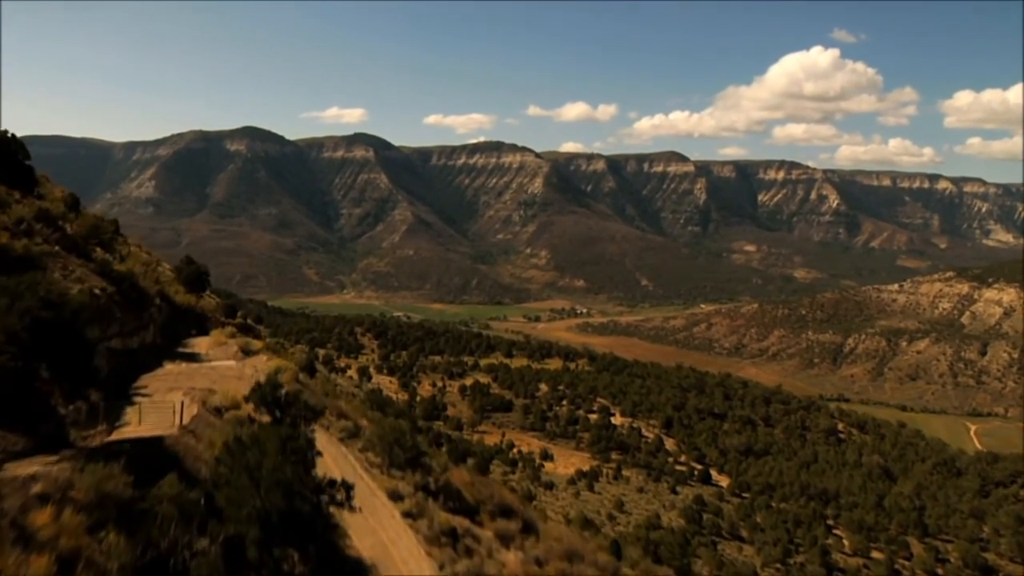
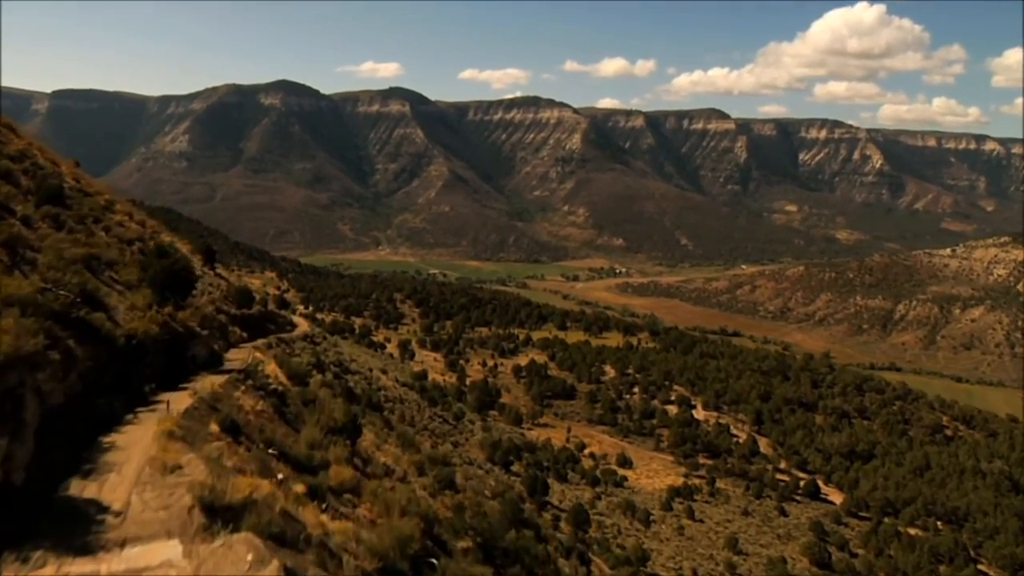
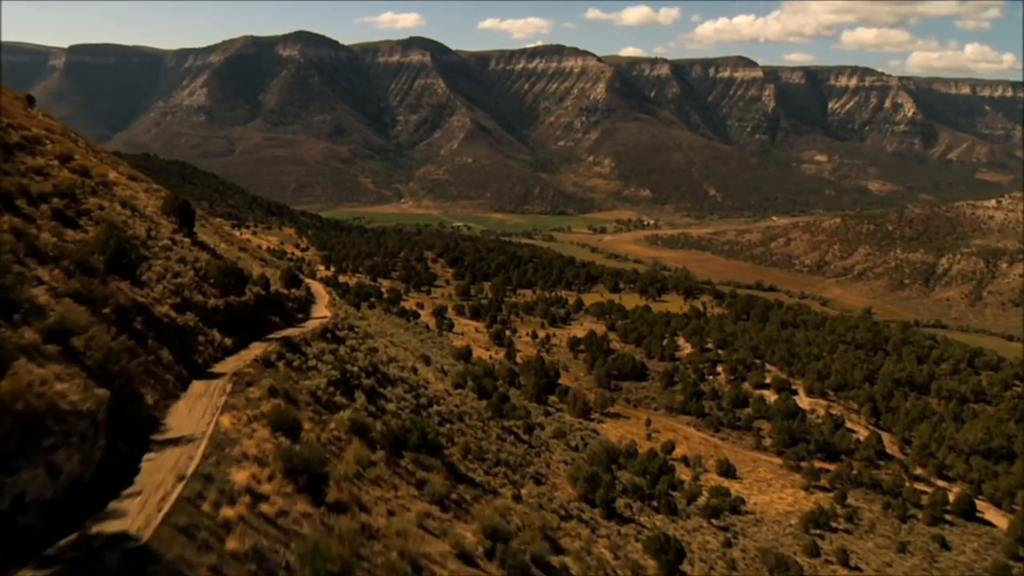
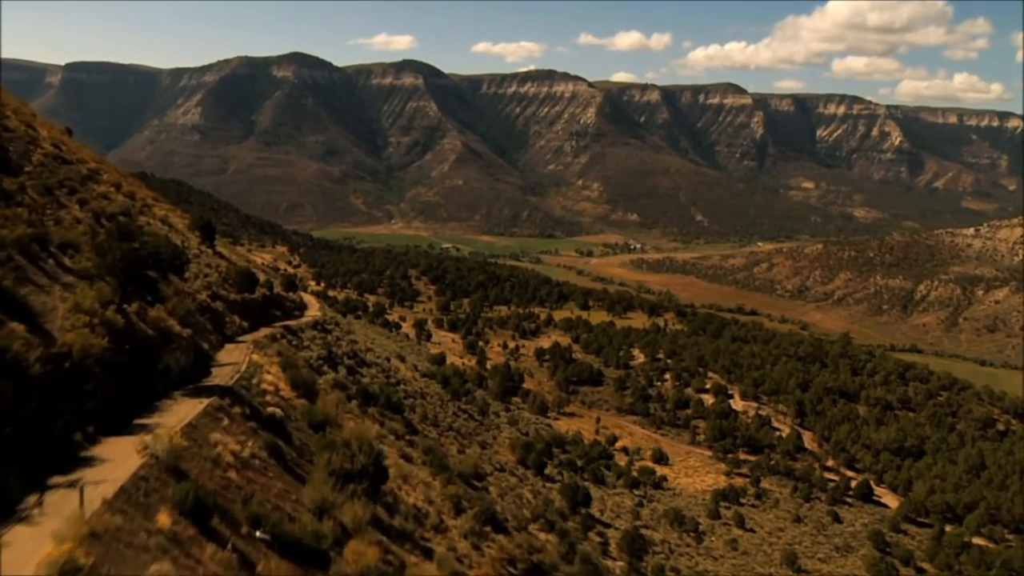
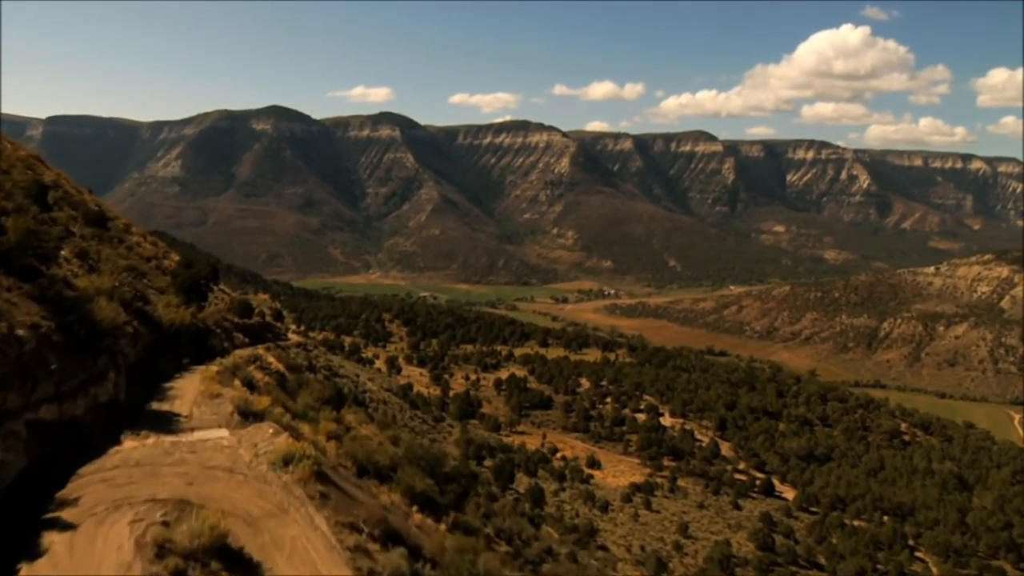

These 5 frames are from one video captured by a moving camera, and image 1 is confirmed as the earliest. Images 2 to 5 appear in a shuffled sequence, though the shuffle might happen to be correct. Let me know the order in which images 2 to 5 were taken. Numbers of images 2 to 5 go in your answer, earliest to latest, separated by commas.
5, 2, 4, 3
